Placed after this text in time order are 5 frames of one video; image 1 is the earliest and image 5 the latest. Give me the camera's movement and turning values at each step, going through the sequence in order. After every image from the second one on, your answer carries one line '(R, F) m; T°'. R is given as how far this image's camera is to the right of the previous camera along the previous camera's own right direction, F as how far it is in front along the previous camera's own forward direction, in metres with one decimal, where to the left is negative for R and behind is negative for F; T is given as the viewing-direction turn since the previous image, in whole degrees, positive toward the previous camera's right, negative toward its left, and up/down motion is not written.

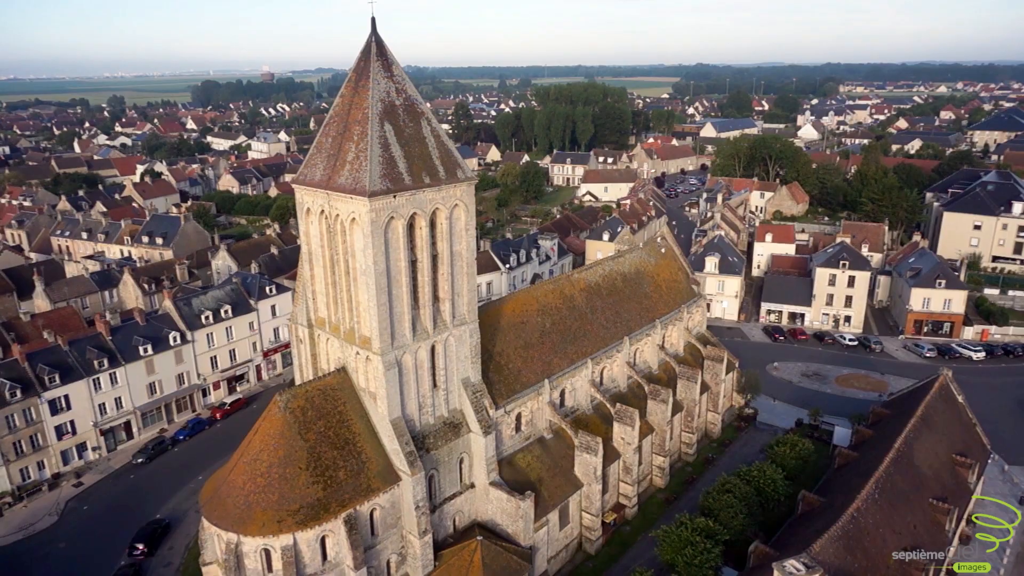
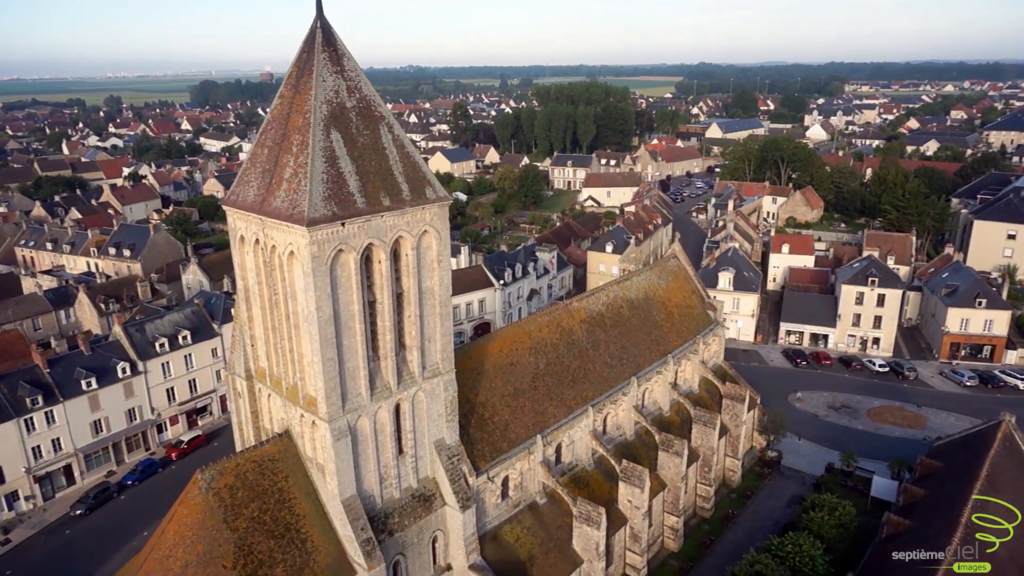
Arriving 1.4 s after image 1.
(+0.5, +4.5) m; 0°
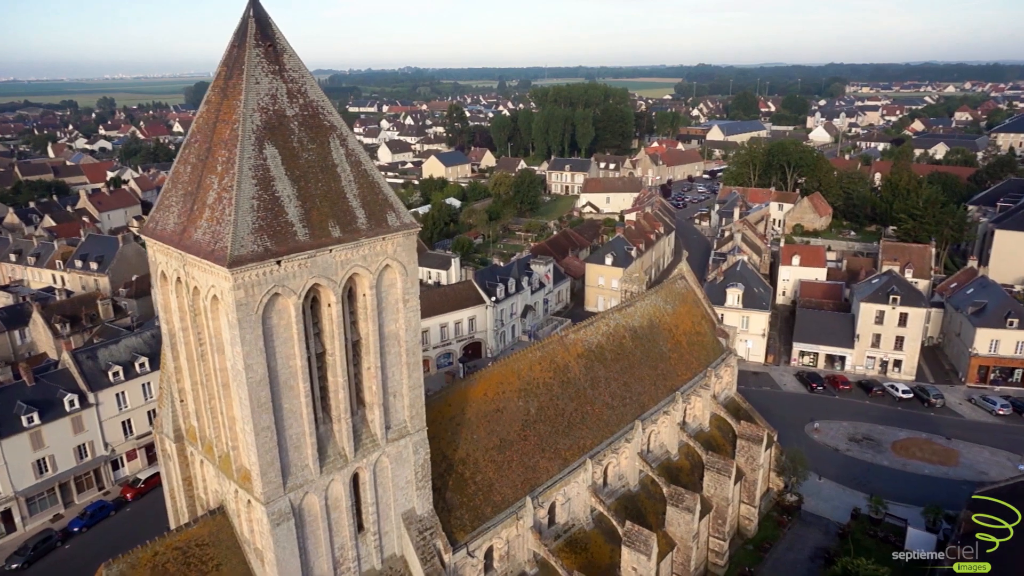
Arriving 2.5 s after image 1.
(+0.4, +3.4) m; 0°
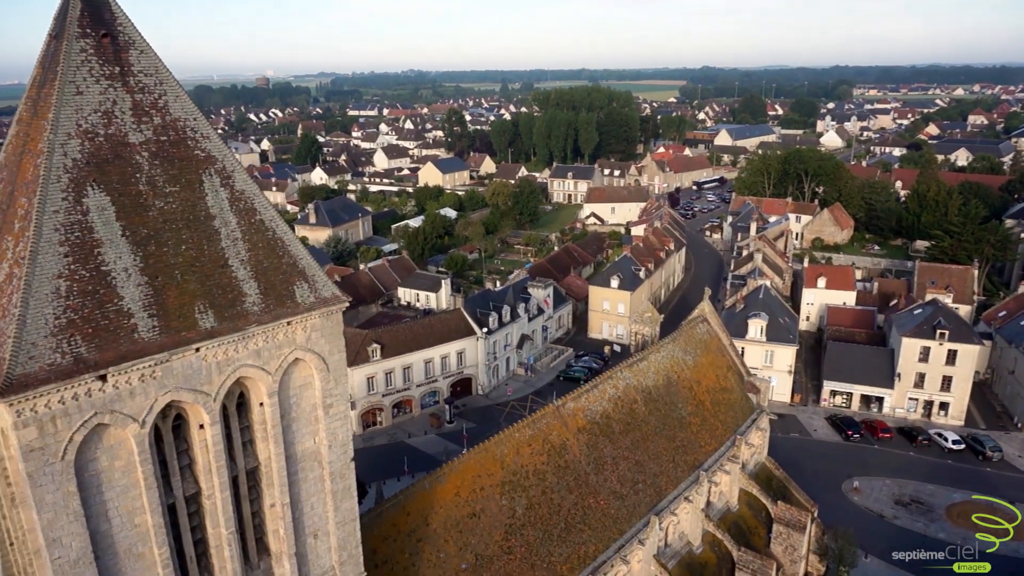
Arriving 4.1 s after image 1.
(+0.5, +4.9) m; 0°
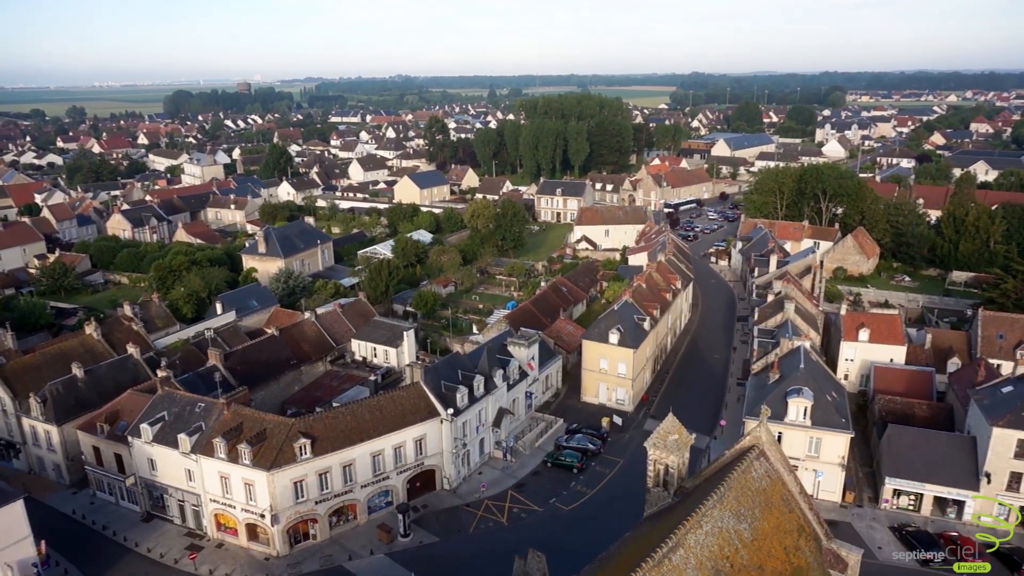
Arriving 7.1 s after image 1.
(+0.7, +8.6) m; +1°
